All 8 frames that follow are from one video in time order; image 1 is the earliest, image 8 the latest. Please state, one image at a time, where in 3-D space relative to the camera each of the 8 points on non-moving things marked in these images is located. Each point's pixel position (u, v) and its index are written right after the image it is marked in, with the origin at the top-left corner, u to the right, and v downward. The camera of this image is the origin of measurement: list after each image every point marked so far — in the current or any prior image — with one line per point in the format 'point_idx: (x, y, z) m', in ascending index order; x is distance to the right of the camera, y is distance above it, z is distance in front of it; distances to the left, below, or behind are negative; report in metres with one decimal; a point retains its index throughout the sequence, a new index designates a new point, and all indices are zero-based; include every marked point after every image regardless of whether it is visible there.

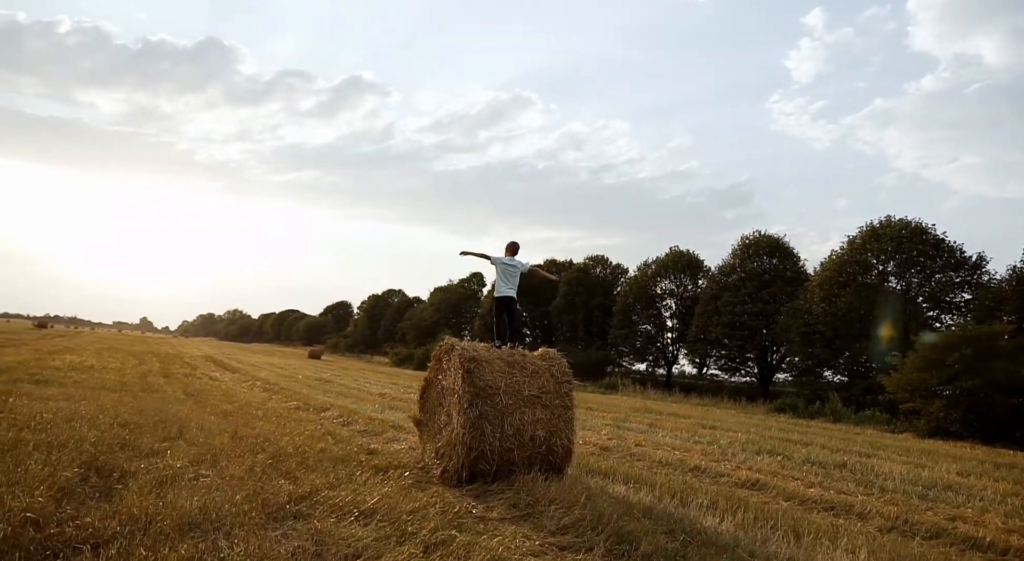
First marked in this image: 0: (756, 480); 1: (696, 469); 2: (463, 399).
0: (+2.7, -2.2, +7.2) m
1: (+2.3, -2.3, +8.1) m
2: (-0.4, -1.0, +5.6) m
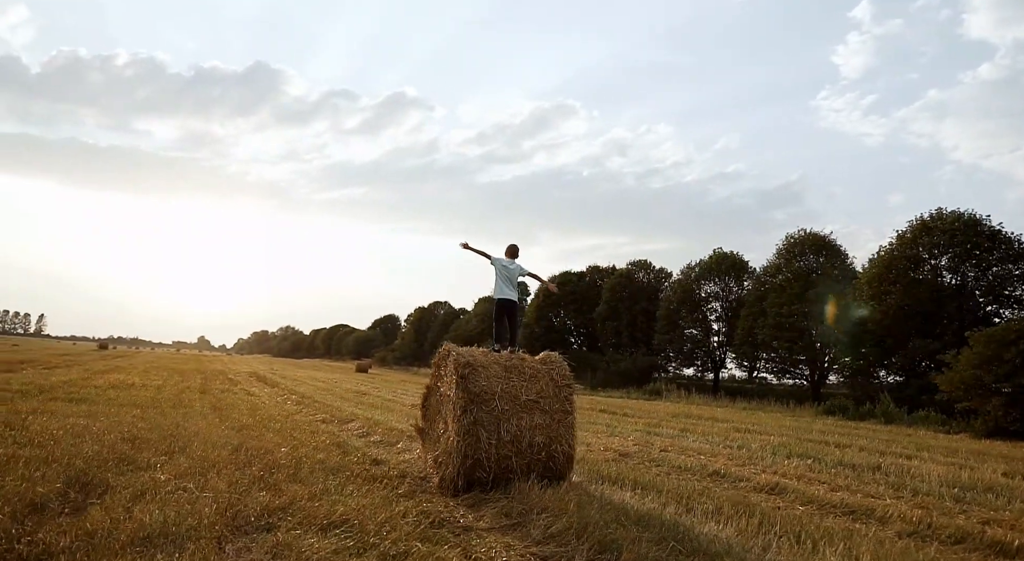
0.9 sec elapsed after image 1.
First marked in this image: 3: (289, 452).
0: (+2.8, -2.2, +6.9) m
1: (+2.4, -2.3, +7.7) m
2: (-0.5, -1.1, +5.5) m
3: (-2.2, -1.7, +6.5) m
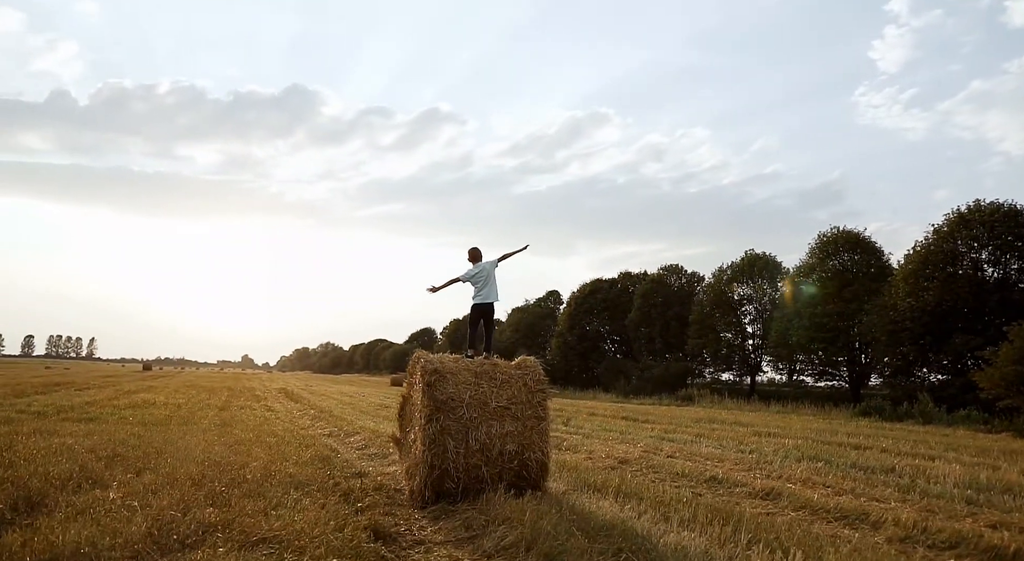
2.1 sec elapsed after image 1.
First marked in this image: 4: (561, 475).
0: (+2.6, -2.1, +6.6) m
1: (+2.3, -2.3, +7.4) m
2: (-0.7, -1.1, +5.3) m
3: (-2.4, -1.8, +6.3) m
4: (+0.3, -2.2, +7.0) m
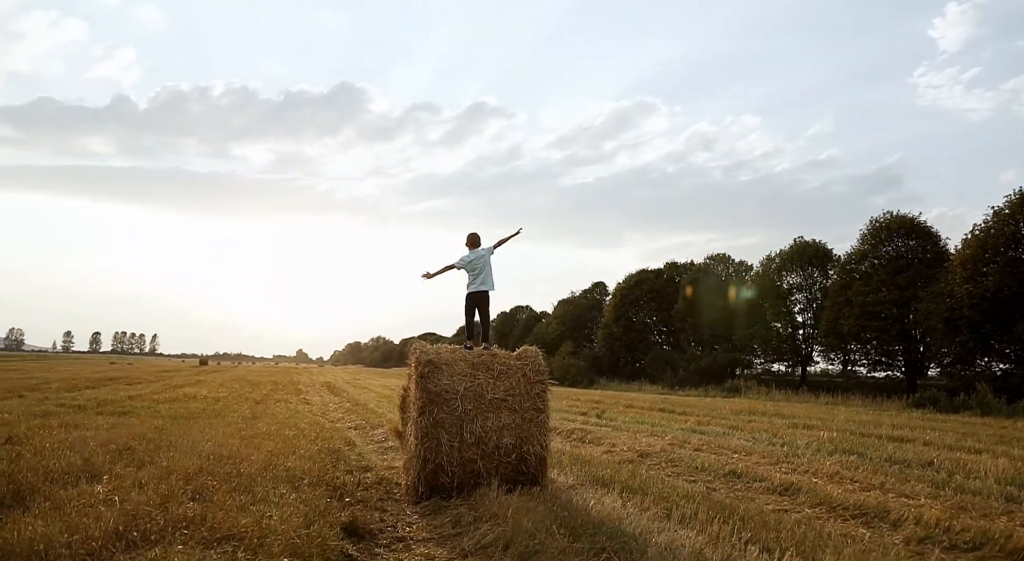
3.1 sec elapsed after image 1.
0: (+2.7, -1.9, +6.2) m
1: (+2.4, -2.1, +7.1) m
2: (-0.8, -1.0, +5.1) m
3: (-2.4, -1.7, +6.3) m
4: (+0.4, -2.0, +6.8) m
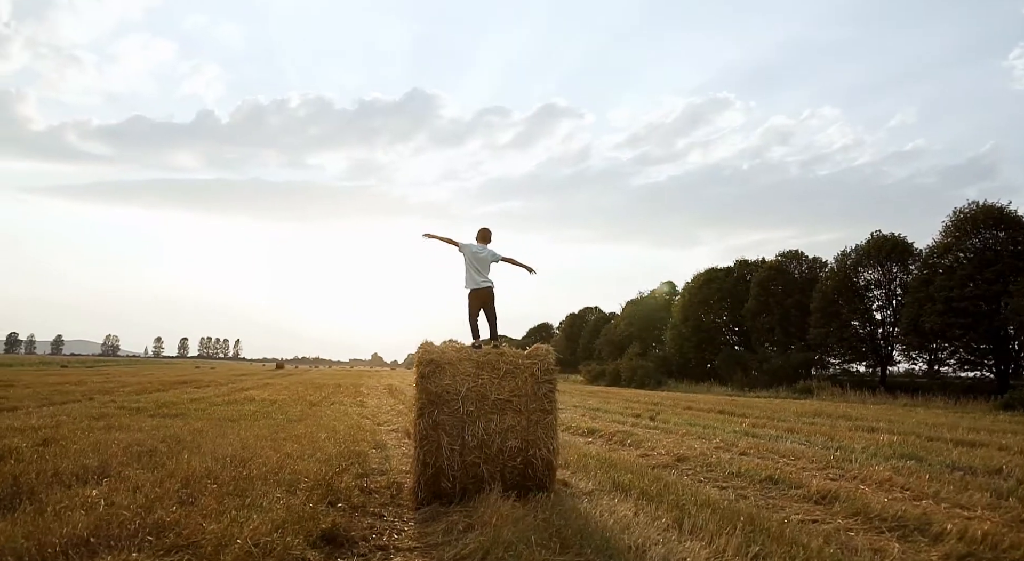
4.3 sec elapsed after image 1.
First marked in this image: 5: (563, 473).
0: (+2.8, -1.9, +5.7) m
1: (+2.6, -2.0, +6.6) m
2: (-0.7, -1.0, +5.0) m
3: (-2.2, -1.7, +6.2) m
4: (+0.6, -2.0, +6.5) m
5: (+0.5, -2.1, +6.9) m
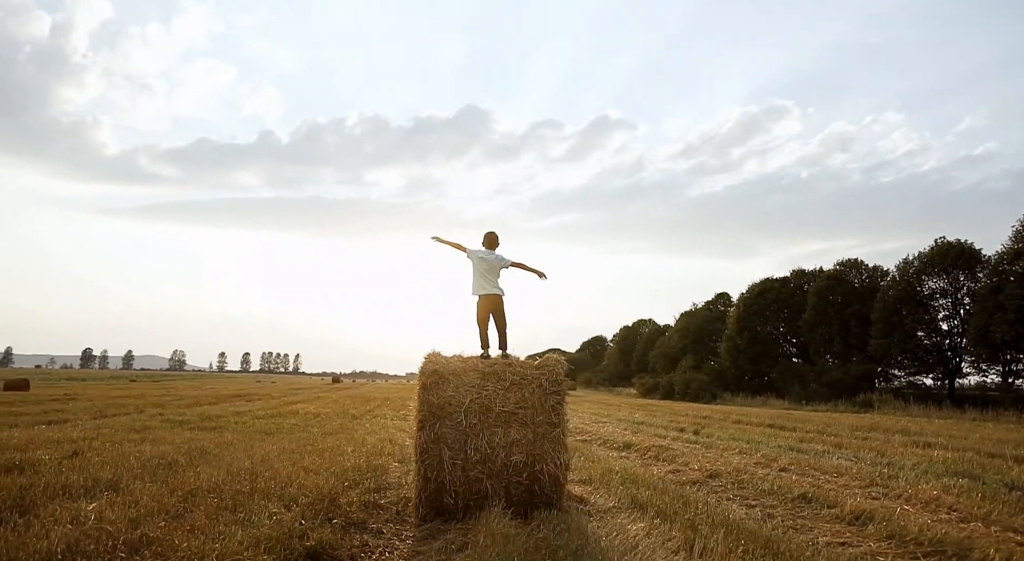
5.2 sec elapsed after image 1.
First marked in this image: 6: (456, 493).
0: (+2.9, -1.9, +5.3) m
1: (+2.8, -2.1, +6.2) m
2: (-0.7, -1.0, +4.8) m
3: (-2.1, -1.8, +6.1) m
4: (+0.8, -2.1, +6.2) m
5: (+0.7, -2.1, +6.6) m
6: (-0.4, -1.5, +4.6) m
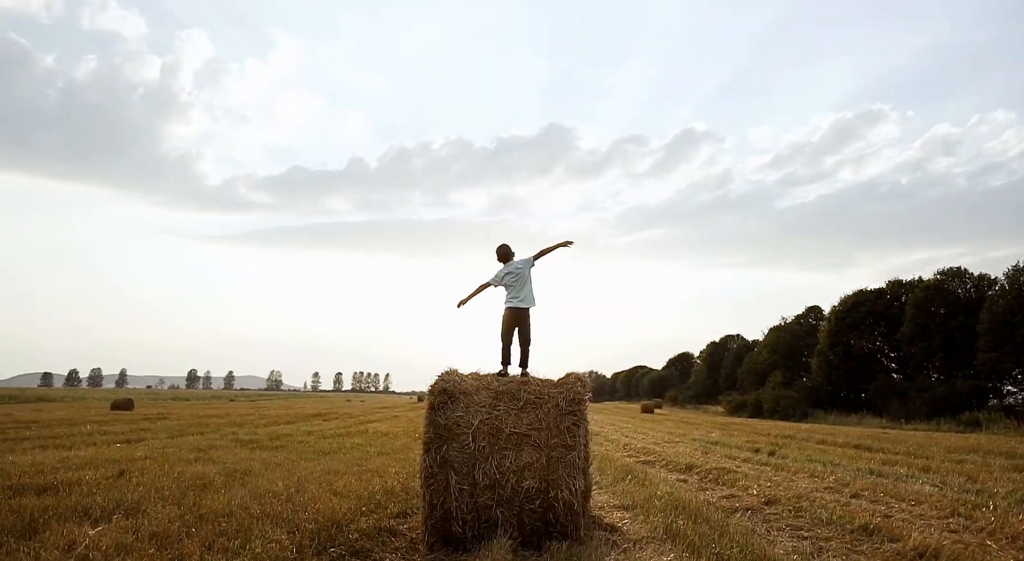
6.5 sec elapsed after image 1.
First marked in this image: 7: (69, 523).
0: (+3.1, -1.9, +4.6) m
1: (+3.0, -2.1, +5.6) m
2: (-0.6, -1.1, +4.6) m
3: (-1.8, -2.0, +6.0) m
4: (+1.0, -2.2, +5.8) m
5: (+1.0, -2.3, +6.2) m
6: (-0.3, -1.6, +4.3) m
7: (-3.0, -1.6, +4.3) m
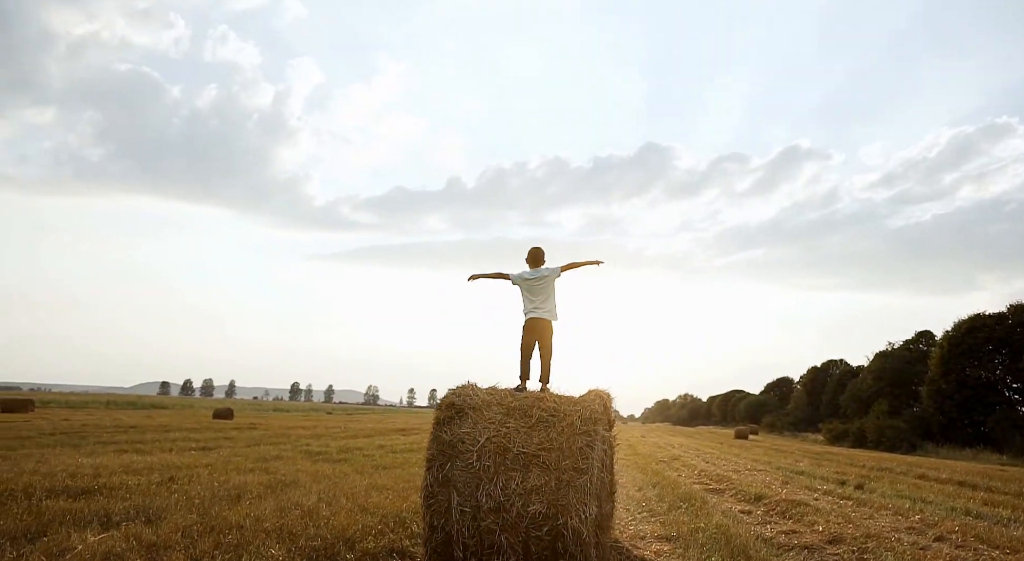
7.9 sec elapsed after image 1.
0: (+3.1, -2.0, +4.0) m
1: (+3.2, -2.2, +4.9) m
2: (-0.5, -1.2, +4.3) m
3: (-1.6, -2.1, +5.9) m
4: (+1.2, -2.3, +5.4) m
5: (+1.2, -2.4, +5.8) m
6: (-0.3, -1.6, +4.1) m
7: (-2.9, -1.7, +4.4) m
